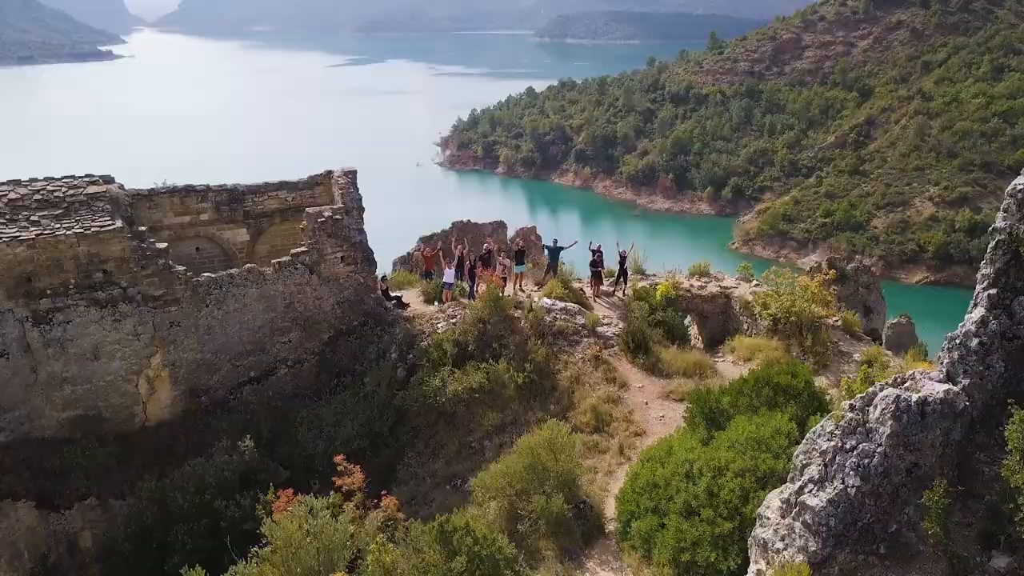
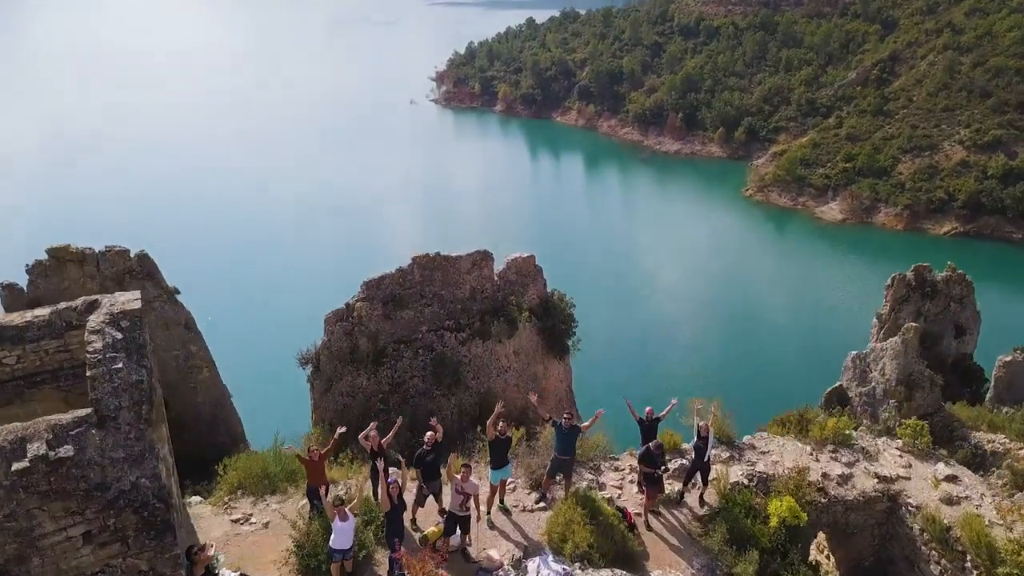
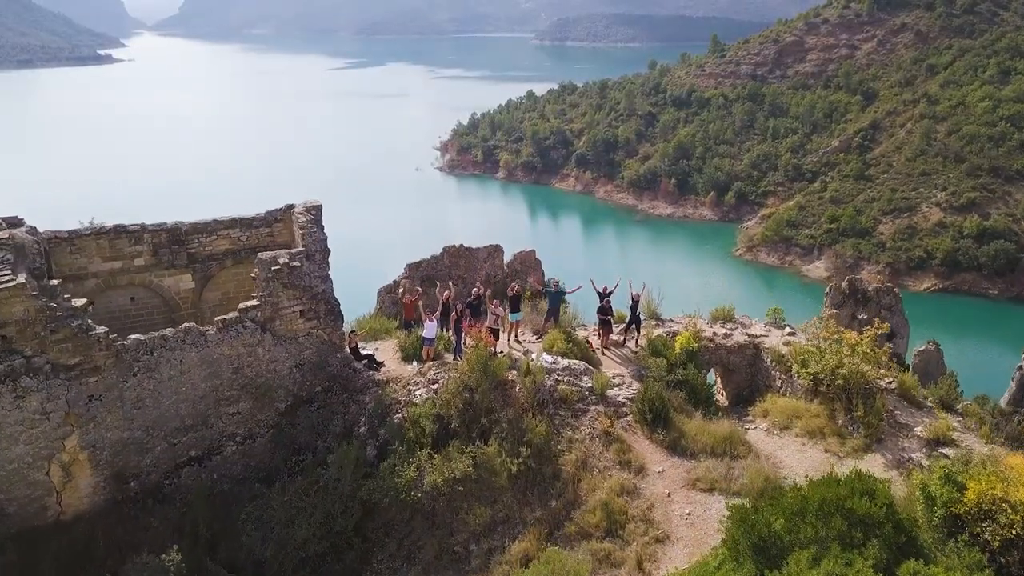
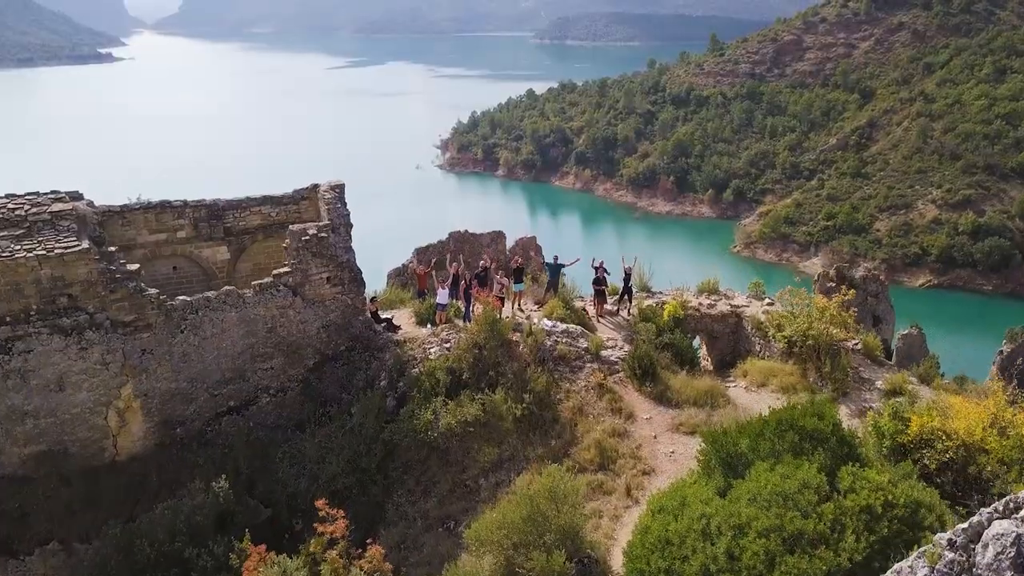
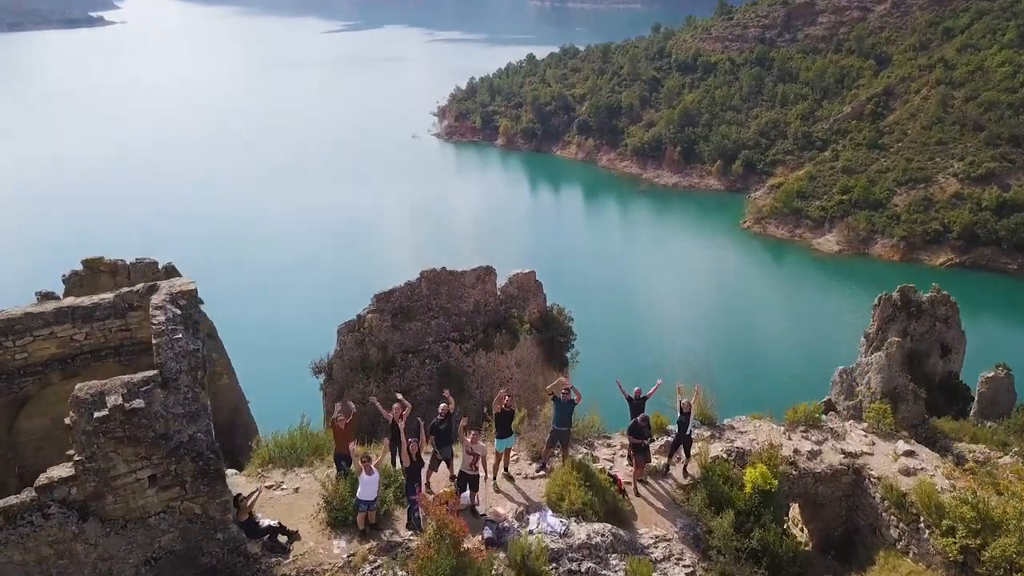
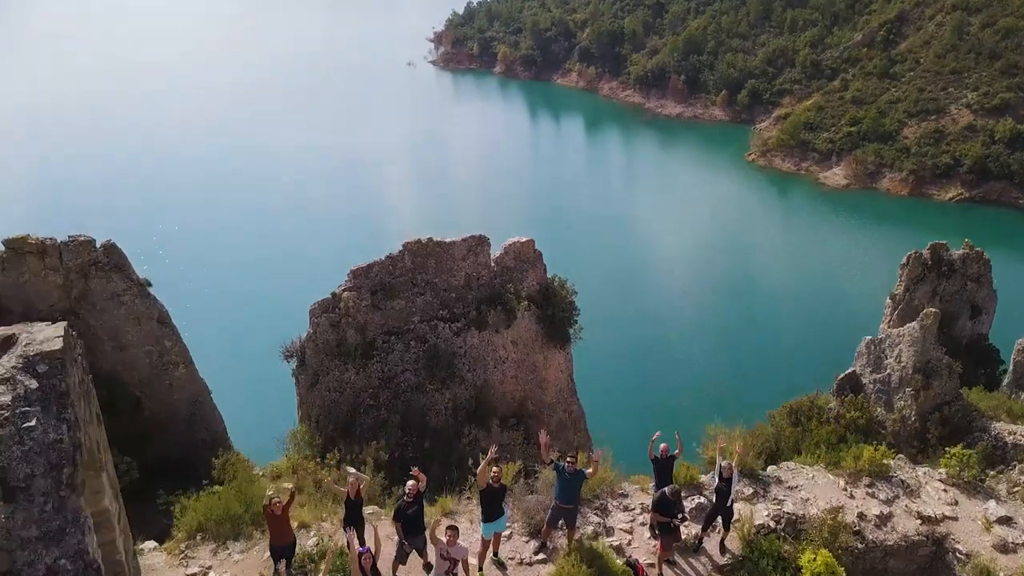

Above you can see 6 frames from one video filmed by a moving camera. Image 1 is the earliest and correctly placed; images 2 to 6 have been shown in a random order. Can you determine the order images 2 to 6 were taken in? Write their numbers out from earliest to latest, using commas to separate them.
4, 3, 5, 2, 6
